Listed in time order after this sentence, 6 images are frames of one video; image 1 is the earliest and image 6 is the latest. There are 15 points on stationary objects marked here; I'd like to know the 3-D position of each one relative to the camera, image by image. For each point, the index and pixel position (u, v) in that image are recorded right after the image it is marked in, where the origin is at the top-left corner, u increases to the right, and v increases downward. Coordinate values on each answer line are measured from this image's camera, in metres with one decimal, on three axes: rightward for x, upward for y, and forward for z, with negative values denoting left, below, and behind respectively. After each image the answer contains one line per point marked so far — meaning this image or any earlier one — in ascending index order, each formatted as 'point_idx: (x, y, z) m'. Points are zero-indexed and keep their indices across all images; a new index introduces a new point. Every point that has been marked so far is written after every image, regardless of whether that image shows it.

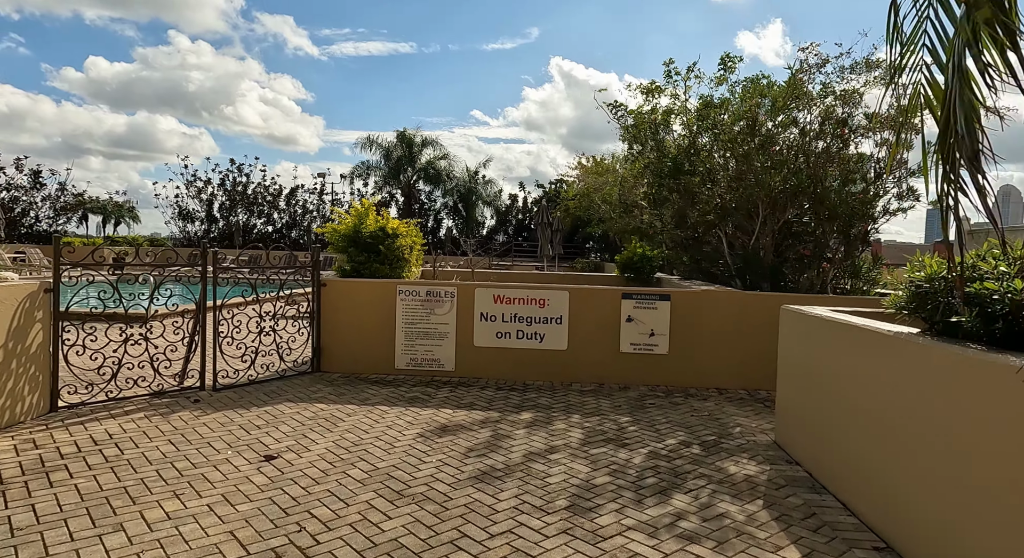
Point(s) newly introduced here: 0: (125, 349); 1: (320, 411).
0: (-4.0, -0.7, +6.5) m
1: (-2.0, -1.3, +6.4) m
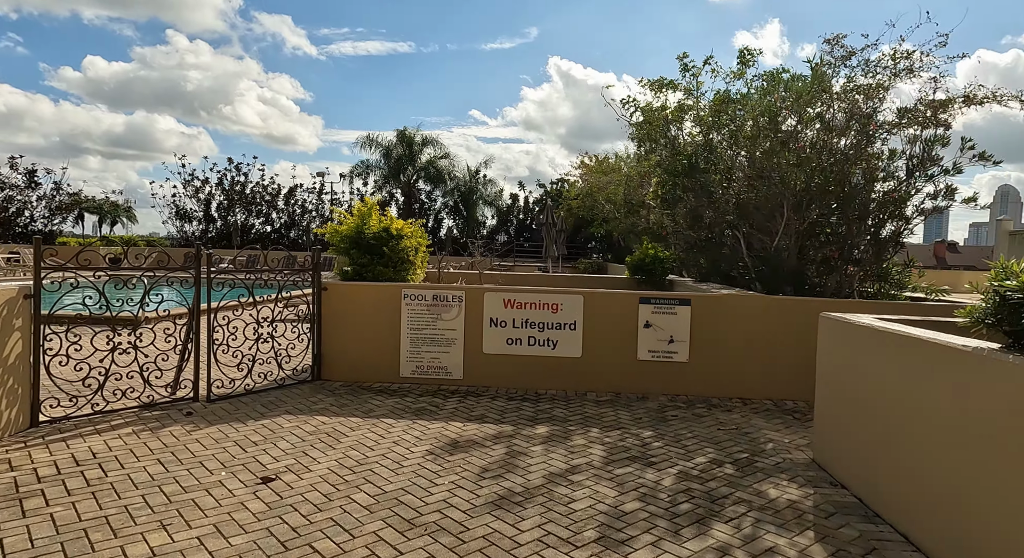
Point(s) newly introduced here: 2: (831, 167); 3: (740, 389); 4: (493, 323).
0: (-3.9, -0.8, +6.1) m
1: (-1.8, -1.4, +6.0) m
2: (+3.9, +1.4, +7.7) m
3: (+2.5, -1.3, +7.1) m
4: (-0.2, -0.5, +7.6) m
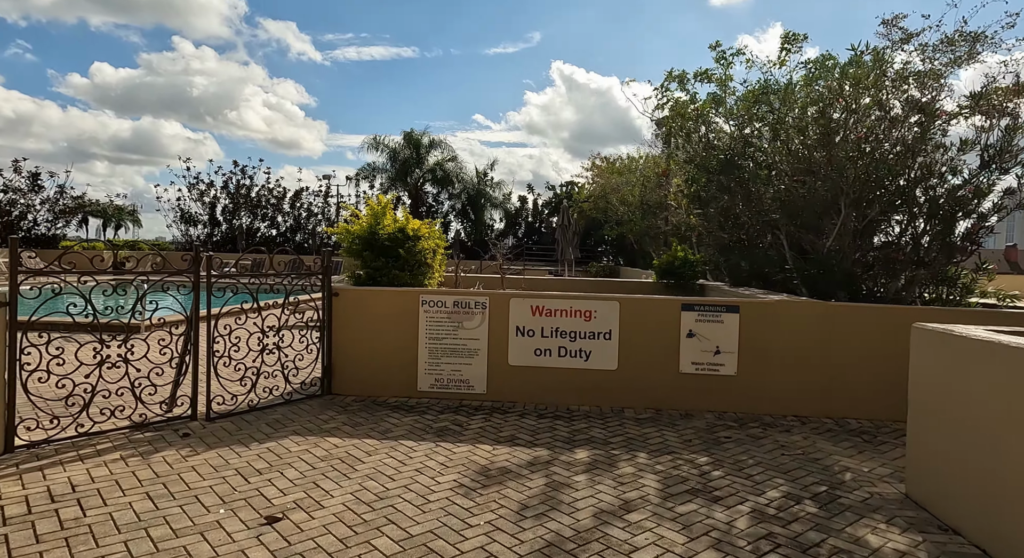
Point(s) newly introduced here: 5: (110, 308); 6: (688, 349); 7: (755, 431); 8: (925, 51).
0: (-3.6, -0.8, +5.5) m
1: (-1.5, -1.4, +5.3) m
2: (+4.2, +1.3, +7.0) m
3: (+2.9, -1.3, +6.4) m
4: (+0.1, -0.6, +6.9) m
5: (-3.9, -0.3, +6.1) m
6: (+1.8, -0.7, +6.6) m
7: (+2.2, -1.4, +5.8) m
8: (+4.7, +2.6, +7.2) m
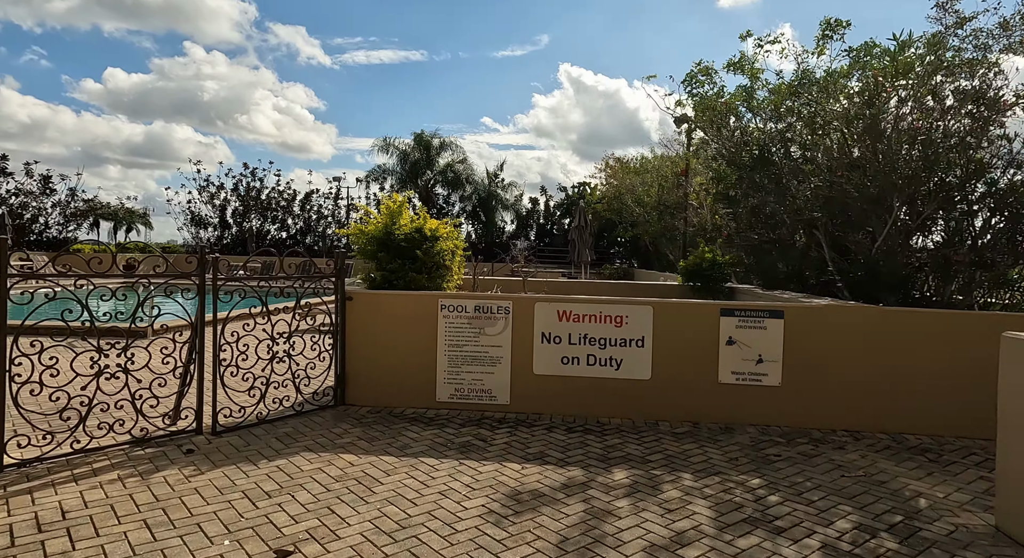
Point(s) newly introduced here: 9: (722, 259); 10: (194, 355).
0: (-3.4, -0.9, +5.1) m
1: (-1.3, -1.5, +4.9) m
2: (+4.5, +1.3, +6.5) m
3: (+3.1, -1.3, +5.9) m
4: (+0.3, -0.6, +6.5) m
5: (-3.7, -0.3, +5.7) m
6: (+2.1, -0.8, +6.1) m
7: (+2.5, -1.4, +5.3) m
8: (+5.0, +2.6, +6.7) m
9: (+3.3, +0.3, +9.9) m
10: (-2.9, -0.7, +5.7) m
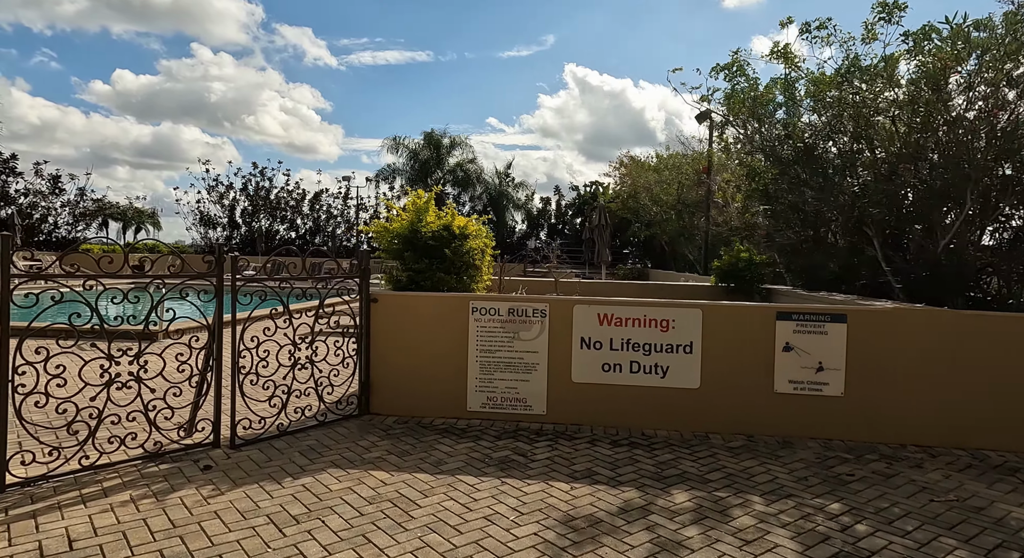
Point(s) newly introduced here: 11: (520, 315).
0: (-3.0, -0.9, +4.7) m
1: (-0.9, -1.5, +4.5) m
2: (+4.8, +1.3, +6.0) m
3: (+3.5, -1.4, +5.5) m
4: (+0.7, -0.6, +6.0) m
5: (-3.3, -0.3, +5.3) m
6: (+2.5, -0.8, +5.6) m
7: (+2.8, -1.4, +4.8) m
8: (+5.4, +2.6, +6.2) m
9: (+3.7, +0.3, +9.4) m
10: (-2.5, -0.7, +5.2) m
11: (+0.1, -0.3, +6.1) m
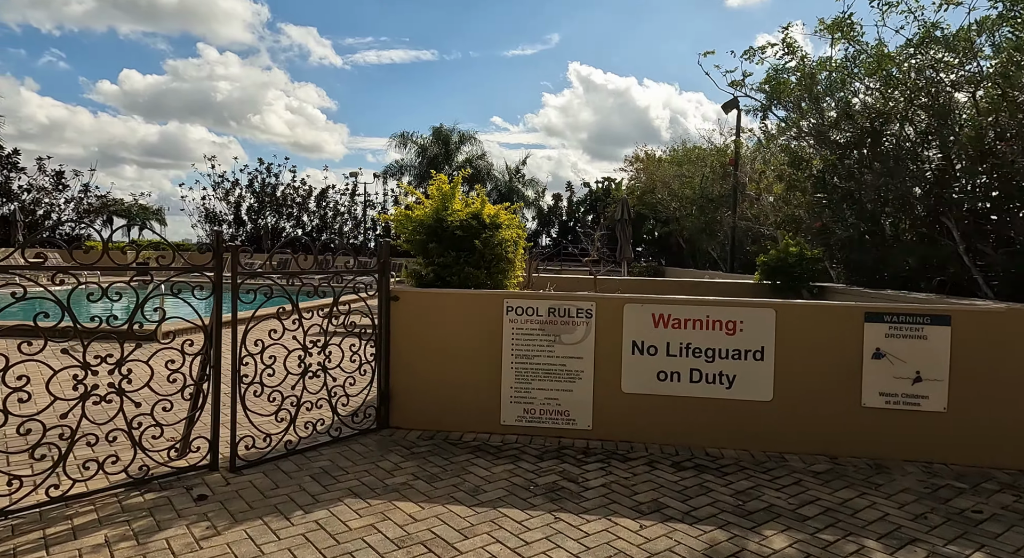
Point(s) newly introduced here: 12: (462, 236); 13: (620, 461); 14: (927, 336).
0: (-2.7, -0.8, +3.9) m
1: (-0.6, -1.4, +3.7) m
2: (+5.2, +1.3, +5.2) m
3: (+3.8, -1.3, +4.7) m
4: (+1.0, -0.6, +5.3) m
5: (-3.0, -0.3, +4.6) m
6: (+2.8, -0.7, +4.8) m
7: (+3.2, -1.4, +4.0) m
8: (+5.7, +2.6, +5.3) m
9: (+4.1, +0.3, +8.6) m
10: (-2.2, -0.6, +4.5) m
11: (+0.4, -0.3, +5.4) m
12: (-0.5, +0.4, +5.9) m
13: (+0.8, -1.4, +4.8) m
14: (+3.1, -0.4, +4.7) m
